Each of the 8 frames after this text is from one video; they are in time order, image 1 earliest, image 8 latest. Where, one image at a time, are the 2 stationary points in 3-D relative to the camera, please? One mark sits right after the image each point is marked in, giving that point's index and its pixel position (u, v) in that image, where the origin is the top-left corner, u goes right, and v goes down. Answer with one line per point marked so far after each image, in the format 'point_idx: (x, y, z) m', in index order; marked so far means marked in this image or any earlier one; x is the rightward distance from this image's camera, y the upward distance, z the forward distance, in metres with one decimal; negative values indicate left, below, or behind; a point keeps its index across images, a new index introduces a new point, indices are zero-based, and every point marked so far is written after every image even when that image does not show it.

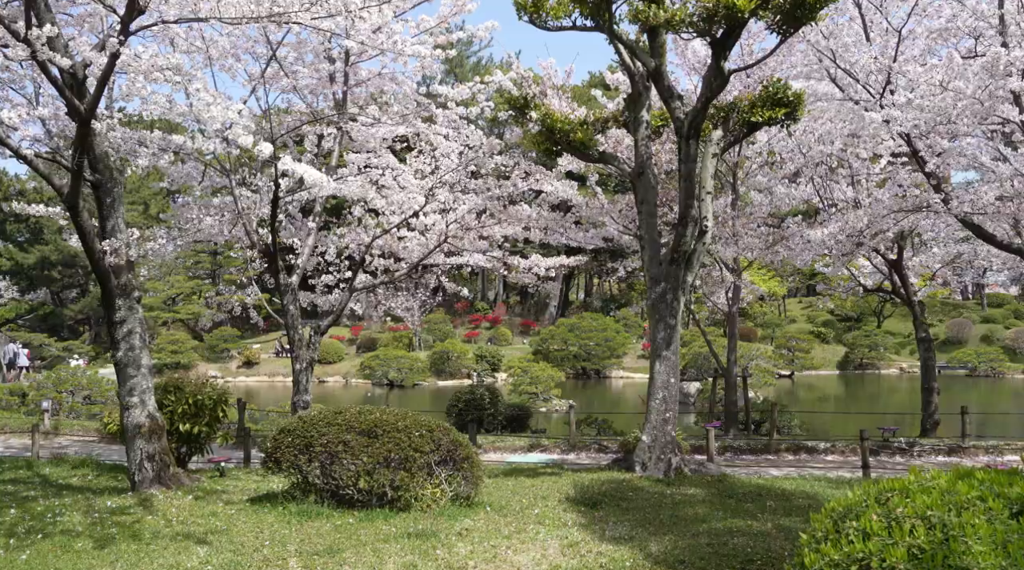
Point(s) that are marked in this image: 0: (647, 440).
0: (+1.5, -1.7, +11.4) m
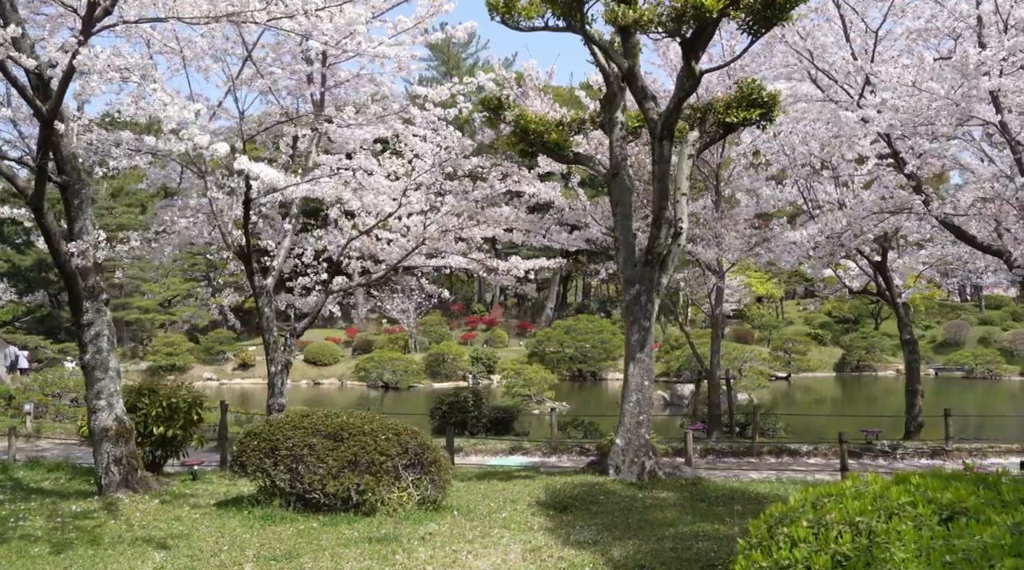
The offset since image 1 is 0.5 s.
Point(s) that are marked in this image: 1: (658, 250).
0: (+1.2, -1.7, +11.3) m
1: (+1.6, +0.4, +11.4) m
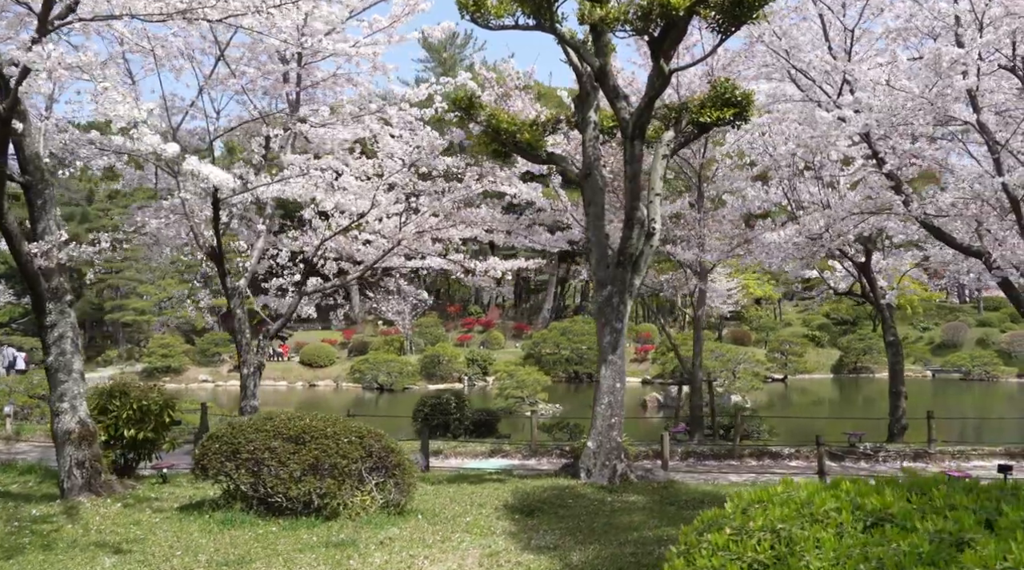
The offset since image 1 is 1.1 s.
0: (+0.9, -1.7, +11.2) m
1: (+1.3, +0.4, +11.3) m
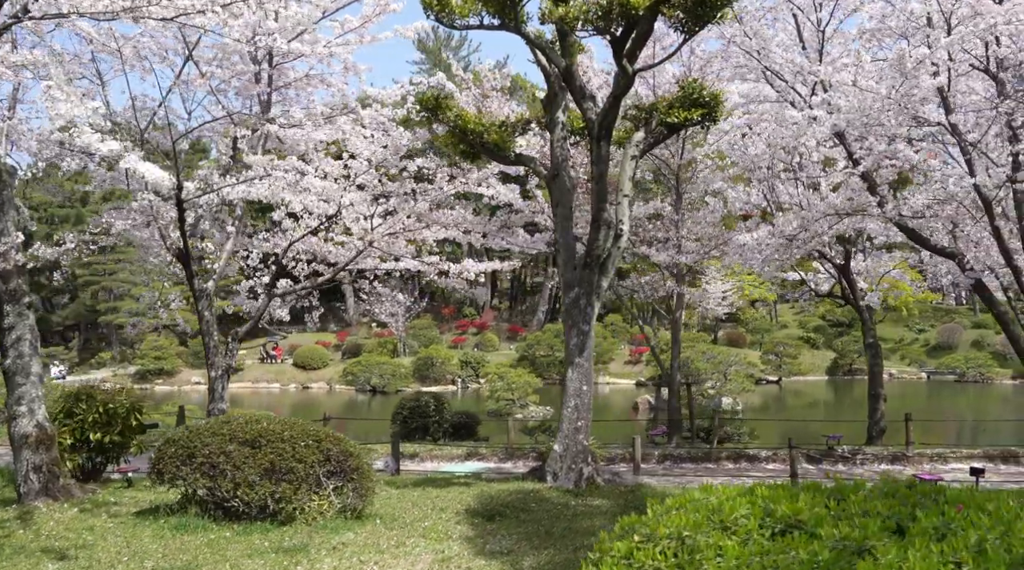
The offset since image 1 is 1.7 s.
0: (+0.5, -1.8, +11.1) m
1: (+0.9, +0.4, +11.2) m
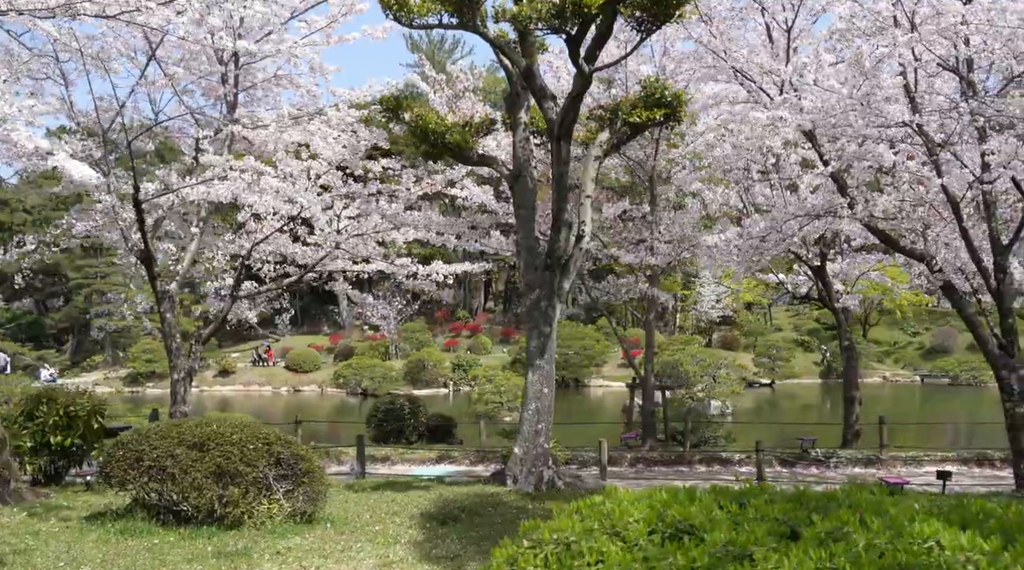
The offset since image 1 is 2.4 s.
0: (+0.1, -1.8, +11.0) m
1: (+0.5, +0.3, +11.1) m
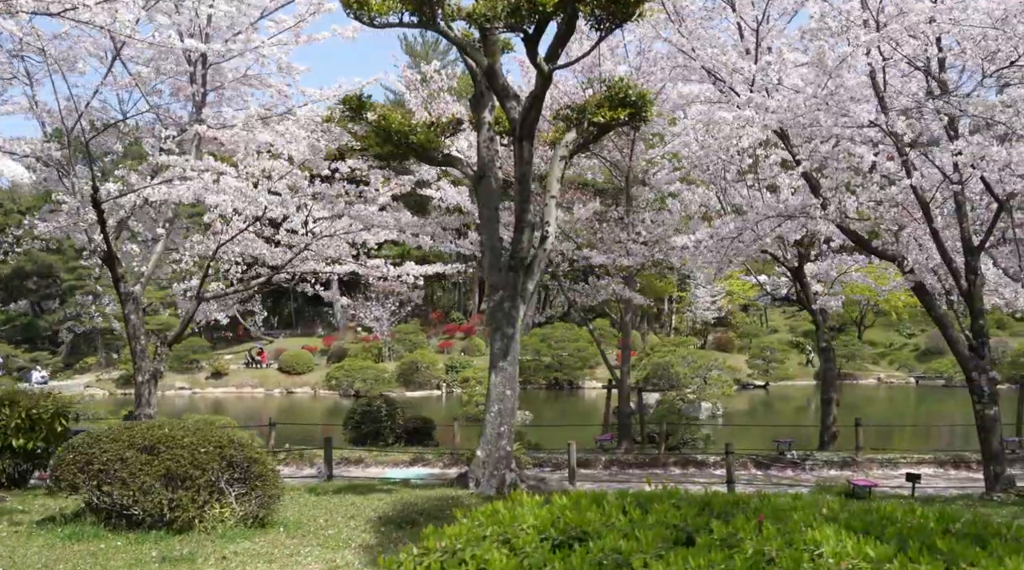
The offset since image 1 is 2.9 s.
0: (-0.3, -1.8, +10.9) m
1: (+0.1, +0.3, +11.0) m
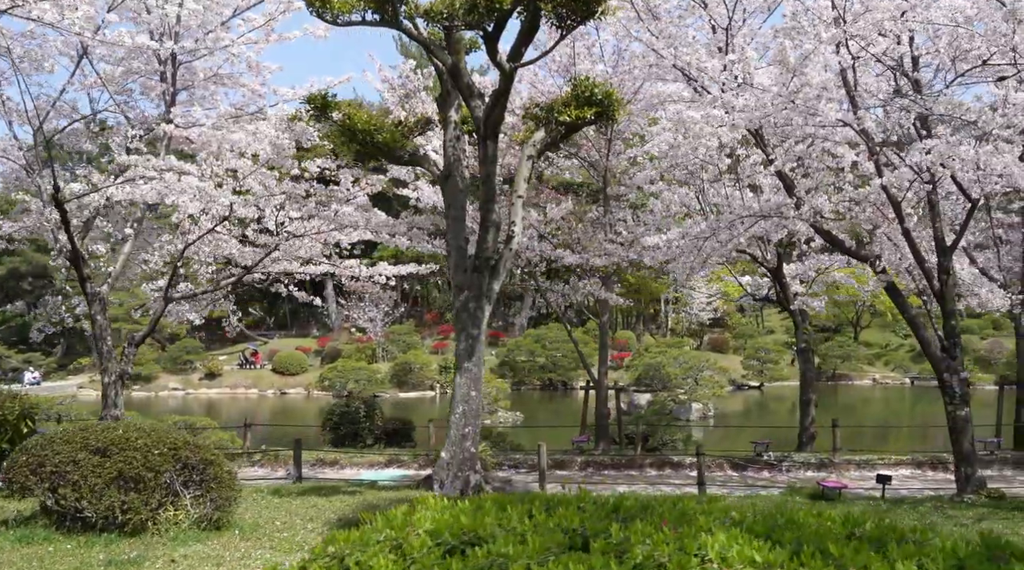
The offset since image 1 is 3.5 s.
0: (-0.7, -1.8, +10.8) m
1: (-0.3, +0.3, +11.0) m
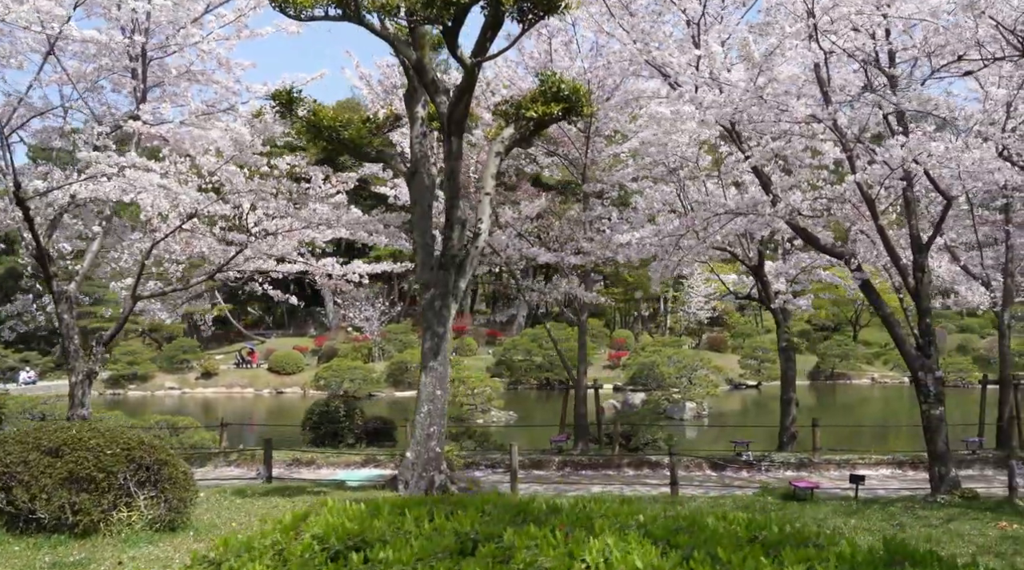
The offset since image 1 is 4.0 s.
0: (-1.0, -1.8, +10.7) m
1: (-0.6, +0.4, +10.8) m
